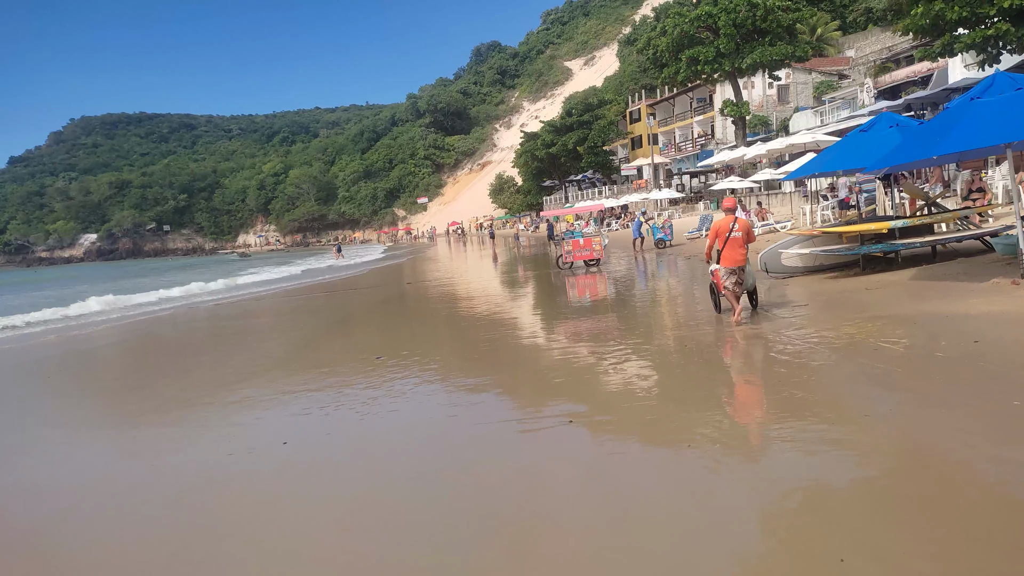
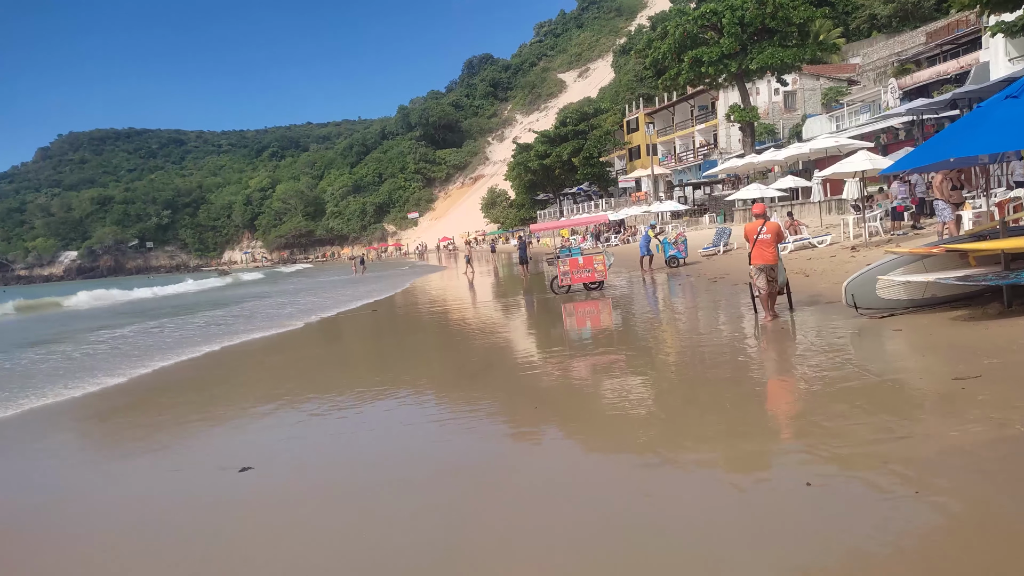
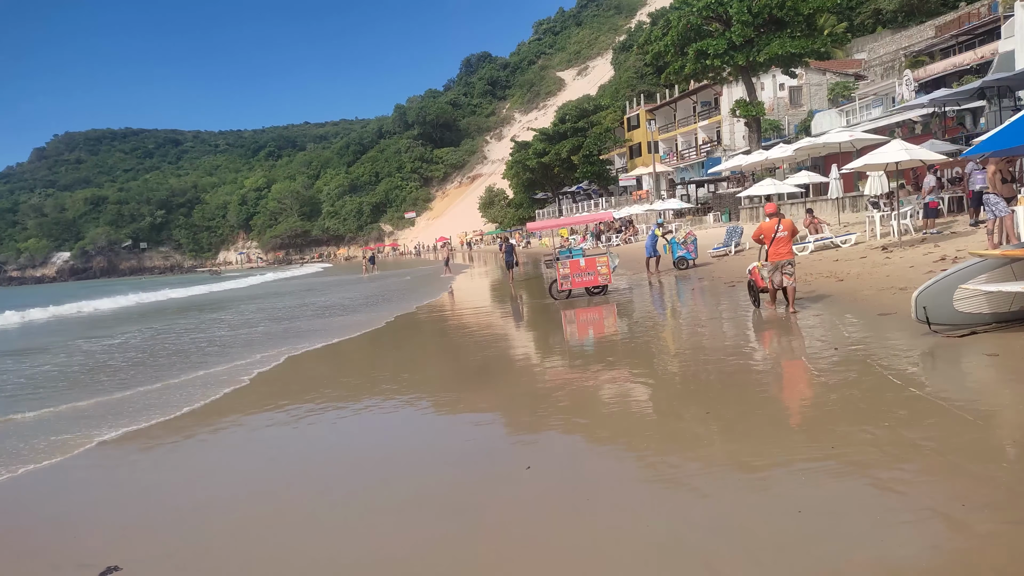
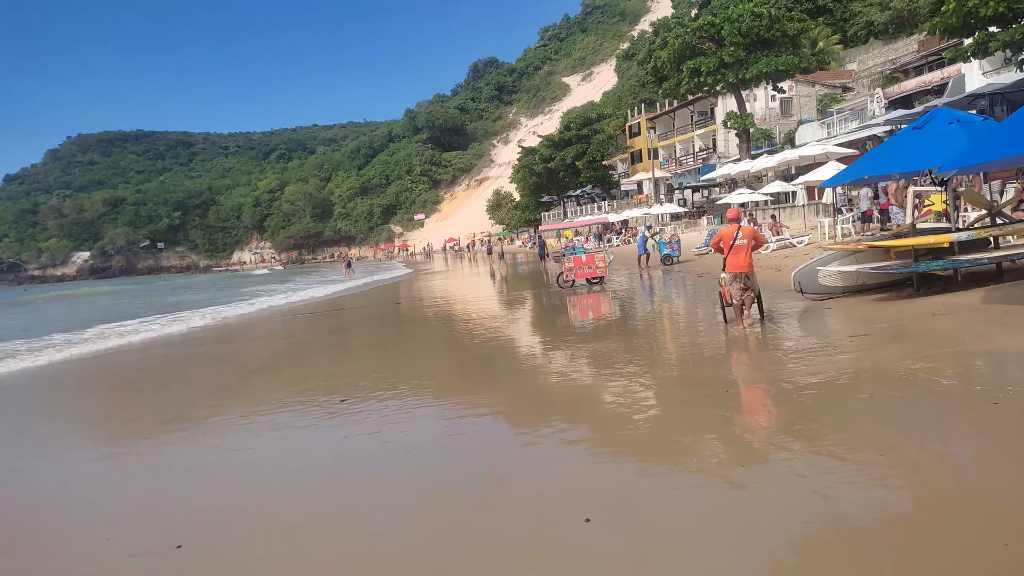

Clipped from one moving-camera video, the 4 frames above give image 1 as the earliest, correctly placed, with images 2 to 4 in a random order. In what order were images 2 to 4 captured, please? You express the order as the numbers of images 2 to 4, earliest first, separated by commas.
4, 2, 3
